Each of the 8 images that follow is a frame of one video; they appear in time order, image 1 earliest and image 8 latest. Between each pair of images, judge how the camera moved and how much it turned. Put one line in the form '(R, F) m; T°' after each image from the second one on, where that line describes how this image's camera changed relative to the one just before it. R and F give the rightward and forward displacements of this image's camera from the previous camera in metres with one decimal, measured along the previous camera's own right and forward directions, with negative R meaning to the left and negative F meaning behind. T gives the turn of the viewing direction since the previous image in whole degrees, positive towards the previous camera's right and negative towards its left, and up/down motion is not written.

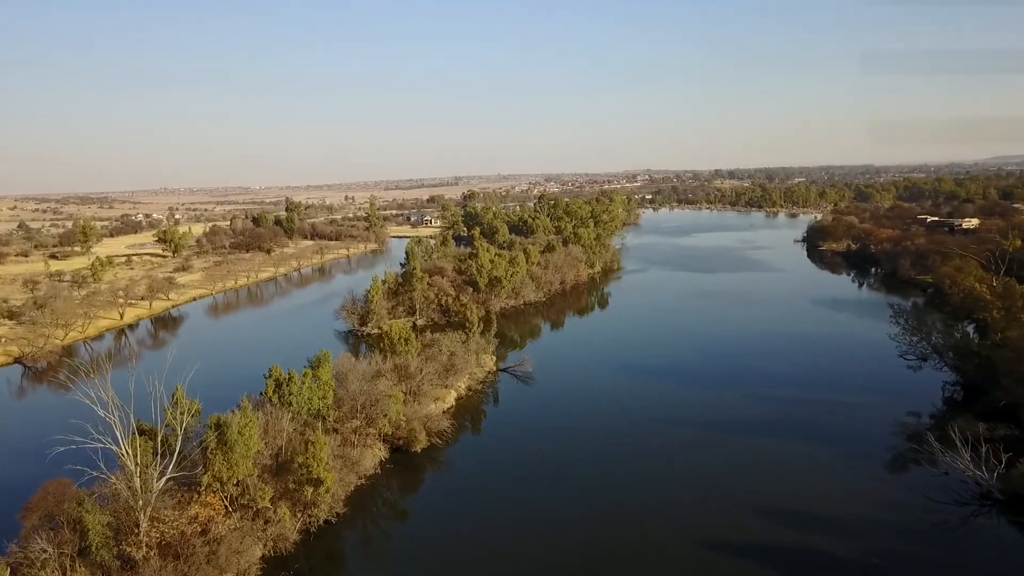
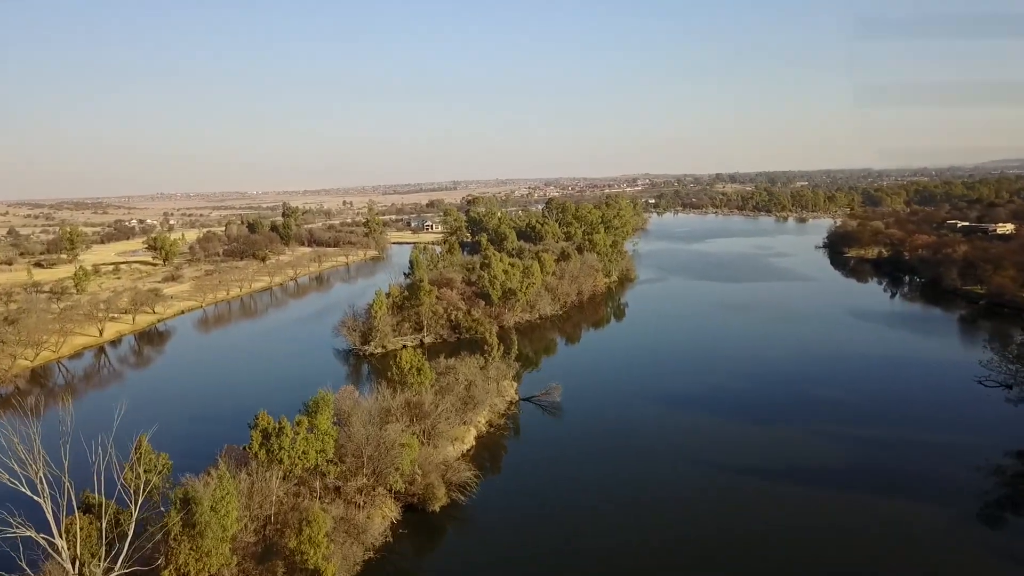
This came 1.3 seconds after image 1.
(-0.7, +2.3) m; 0°
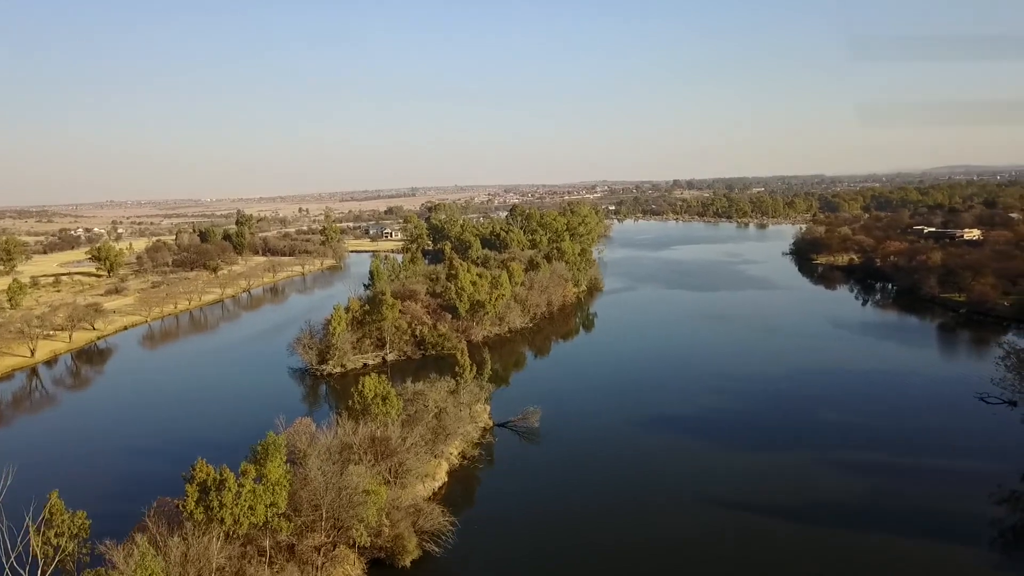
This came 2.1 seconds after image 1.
(-0.3, +1.3) m; +4°
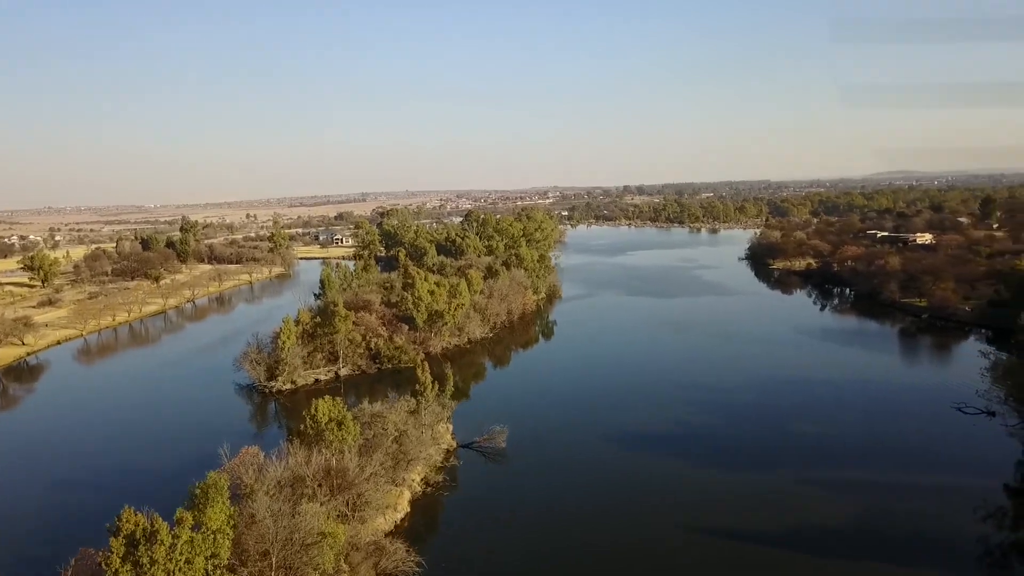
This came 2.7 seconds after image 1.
(-0.2, +0.8) m; +4°
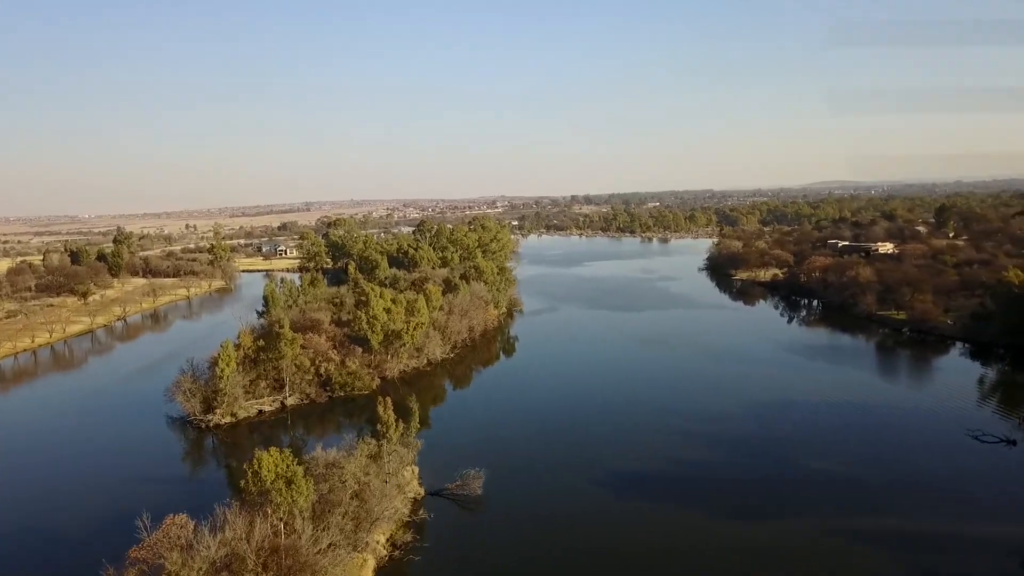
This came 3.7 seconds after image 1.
(-0.5, +1.7) m; +5°
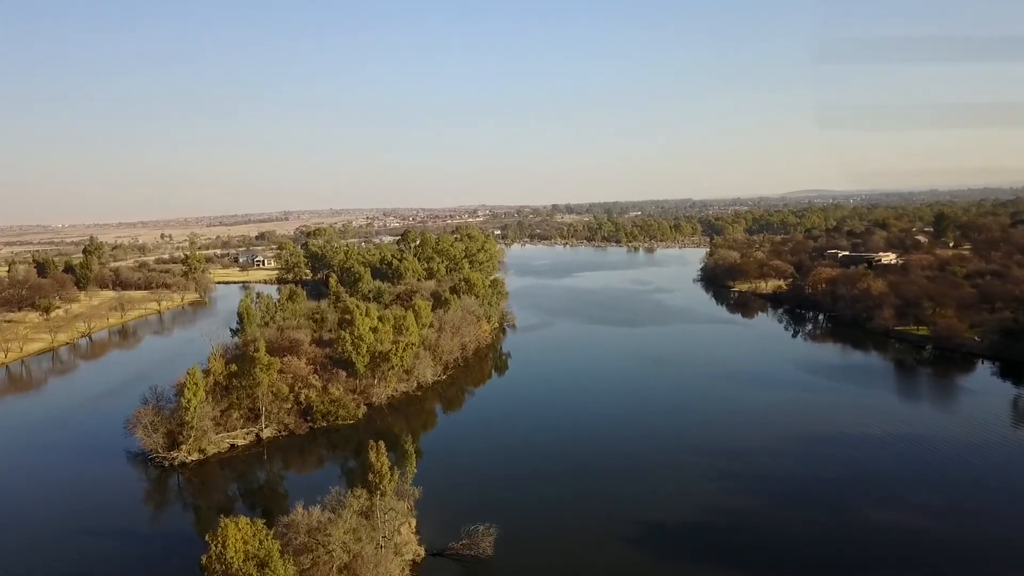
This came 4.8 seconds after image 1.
(-0.5, +1.6) m; +2°
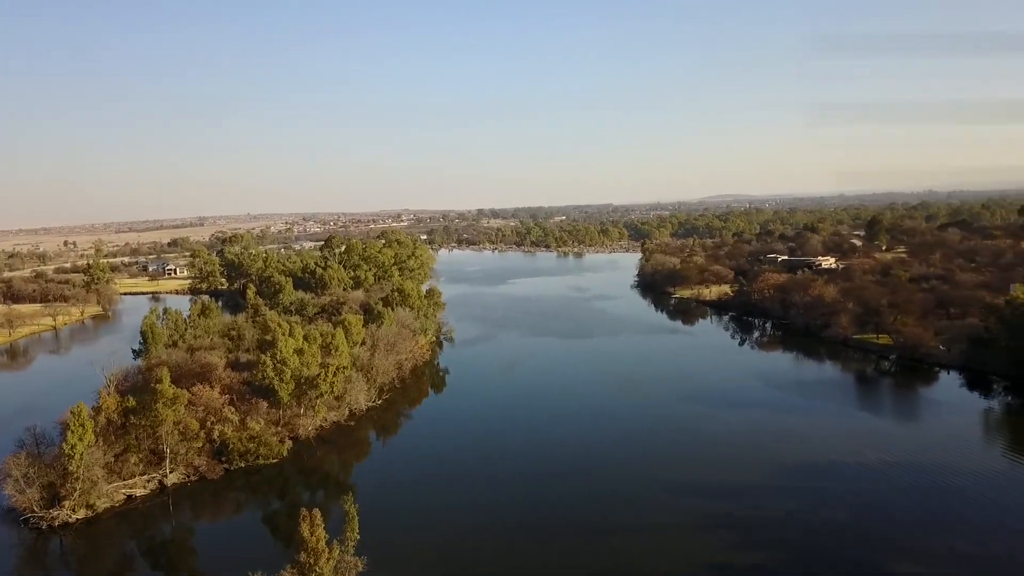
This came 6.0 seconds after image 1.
(-0.5, +1.9) m; +7°
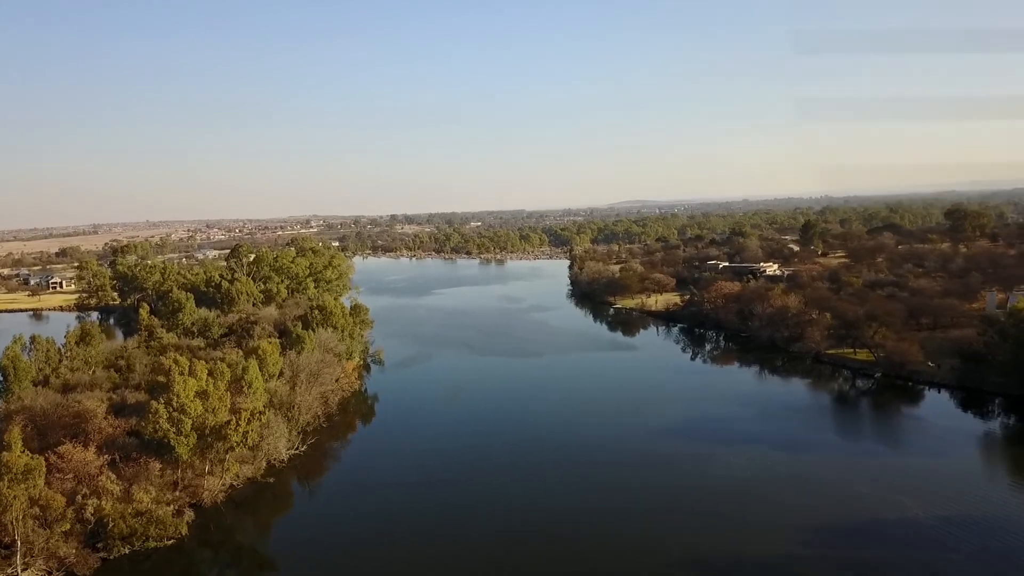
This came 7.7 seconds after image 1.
(-0.9, +2.6) m; +8°
